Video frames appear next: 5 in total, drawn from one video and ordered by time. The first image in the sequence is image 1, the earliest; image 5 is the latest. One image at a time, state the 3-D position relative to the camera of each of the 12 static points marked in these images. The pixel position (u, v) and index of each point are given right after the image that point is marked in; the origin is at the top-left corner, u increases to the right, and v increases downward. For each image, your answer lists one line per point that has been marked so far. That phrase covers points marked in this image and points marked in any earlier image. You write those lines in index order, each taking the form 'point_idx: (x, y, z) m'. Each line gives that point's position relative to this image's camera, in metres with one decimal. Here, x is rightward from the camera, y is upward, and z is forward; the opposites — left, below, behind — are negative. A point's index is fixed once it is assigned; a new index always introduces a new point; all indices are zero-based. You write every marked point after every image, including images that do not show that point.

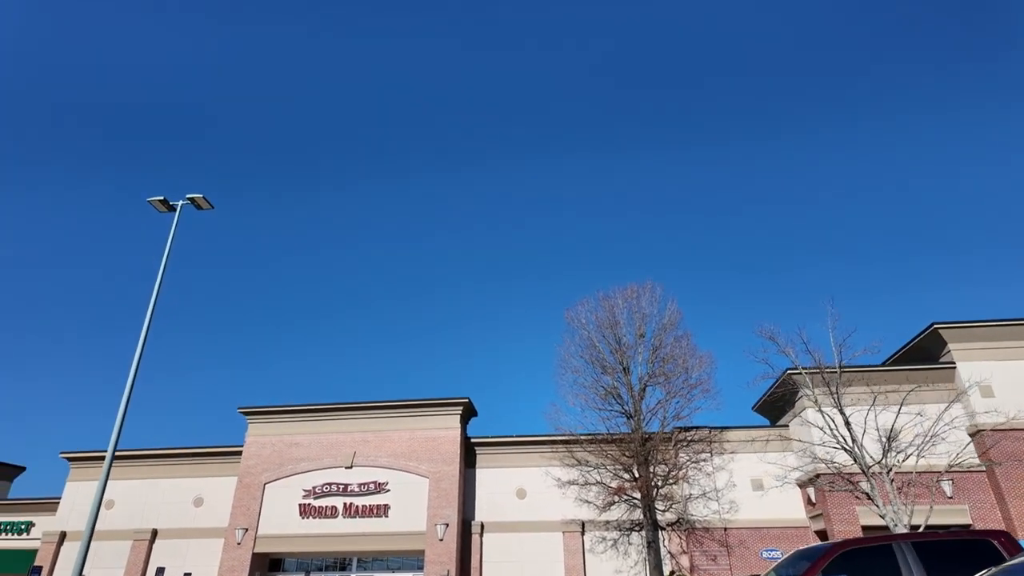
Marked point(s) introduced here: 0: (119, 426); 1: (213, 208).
0: (-9.2, -3.4, +13.6) m
1: (-7.3, +2.0, +14.6) m
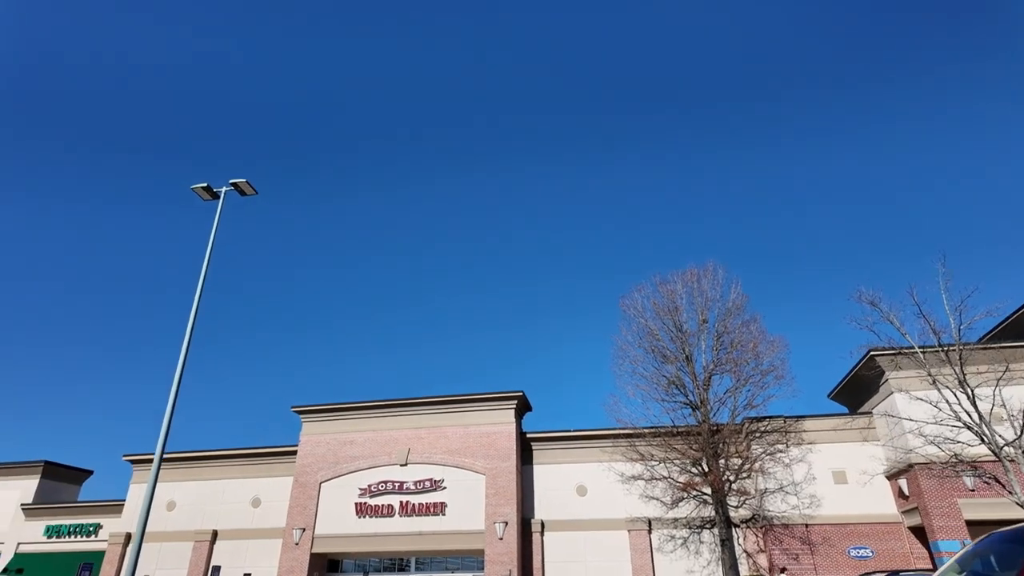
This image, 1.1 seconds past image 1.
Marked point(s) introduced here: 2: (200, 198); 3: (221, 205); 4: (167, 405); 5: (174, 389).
0: (-7.8, -3.2, +13.2) m
1: (-6.0, +2.2, +14.1) m
2: (-7.3, +2.1, +13.8) m
3: (-6.8, +1.9, +13.9) m
4: (-7.9, -2.7, +13.4) m
5: (-7.7, -2.3, +13.5) m
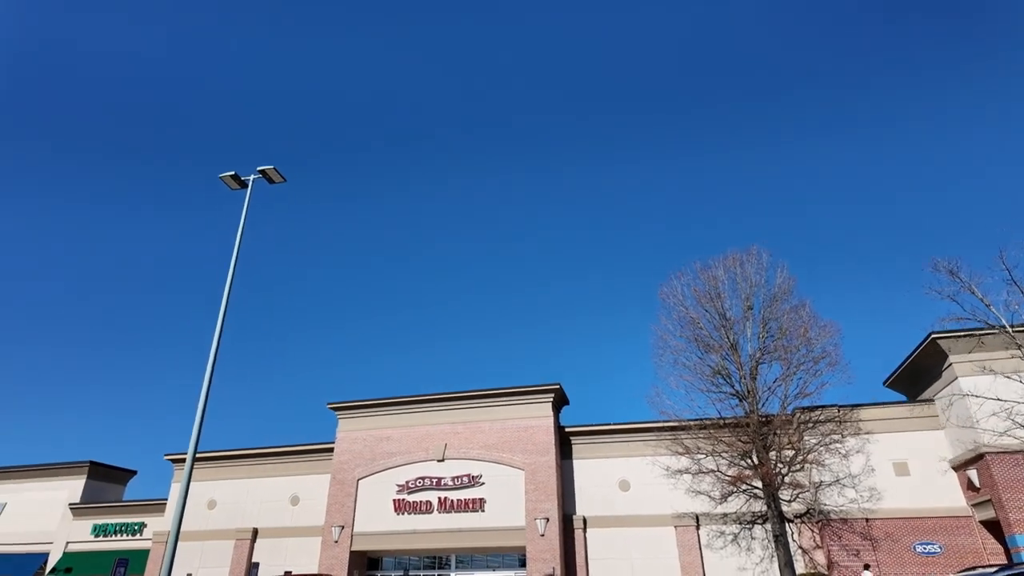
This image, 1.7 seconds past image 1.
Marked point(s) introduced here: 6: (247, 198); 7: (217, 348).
0: (-6.9, -3.0, +13.0) m
1: (-5.2, +2.4, +13.7) m
2: (-6.4, +2.3, +13.6) m
3: (-5.9, +2.1, +13.6) m
4: (-7.0, -2.5, +13.2) m
5: (-6.8, -2.2, +13.3) m
6: (-6.8, +2.3, +15.5) m
7: (-7.1, -1.5, +14.2) m
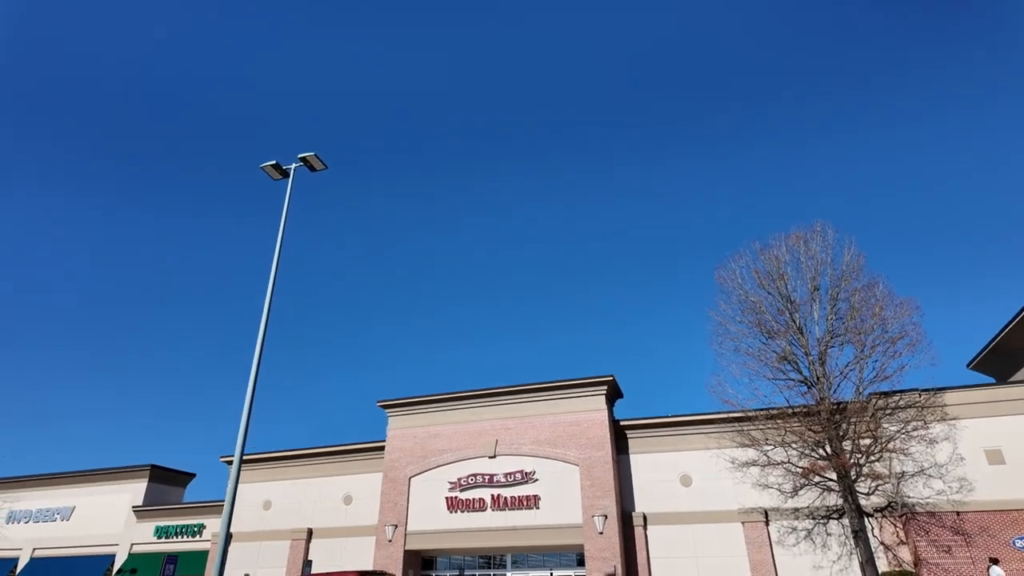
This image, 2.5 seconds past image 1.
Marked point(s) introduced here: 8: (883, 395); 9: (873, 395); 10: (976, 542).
0: (-5.7, -2.8, +12.7) m
1: (-4.1, +2.7, +13.4) m
2: (-5.4, +2.5, +13.3) m
3: (-4.9, +2.4, +13.3) m
4: (-5.8, -2.3, +12.9) m
5: (-5.6, -2.0, +13.0) m
6: (-5.7, +2.5, +15.2) m
7: (-5.8, -1.3, +14.0) m
8: (+11.7, -3.4, +18.8) m
9: (+11.4, -3.3, +18.8) m
10: (+13.6, -7.4, +17.4) m
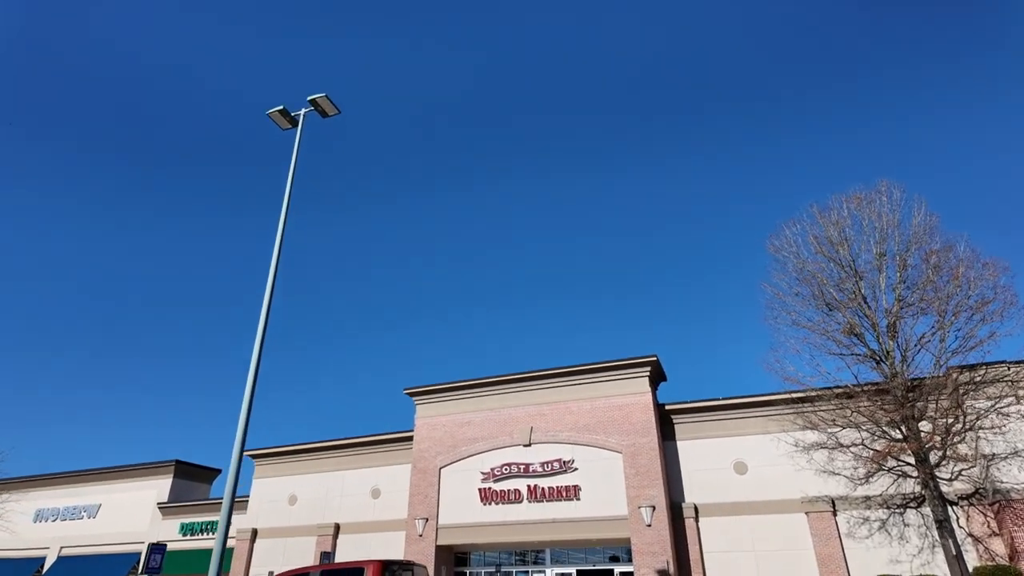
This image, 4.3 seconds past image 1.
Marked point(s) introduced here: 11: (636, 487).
0: (-4.9, -2.0, +11.4) m
1: (-3.4, +3.5, +12.0) m
2: (-4.7, +3.3, +12.0) m
3: (-4.2, +3.2, +11.9) m
4: (-4.9, -1.5, +11.6) m
5: (-4.8, -1.2, +11.7) m
6: (-4.8, +3.3, +13.9) m
7: (-5.0, -0.5, +12.7) m
8: (+12.8, -2.2, +16.7) m
9: (+12.4, -2.2, +16.7) m
10: (+14.6, -6.2, +15.3) m
11: (+4.1, -6.5, +19.6) m
